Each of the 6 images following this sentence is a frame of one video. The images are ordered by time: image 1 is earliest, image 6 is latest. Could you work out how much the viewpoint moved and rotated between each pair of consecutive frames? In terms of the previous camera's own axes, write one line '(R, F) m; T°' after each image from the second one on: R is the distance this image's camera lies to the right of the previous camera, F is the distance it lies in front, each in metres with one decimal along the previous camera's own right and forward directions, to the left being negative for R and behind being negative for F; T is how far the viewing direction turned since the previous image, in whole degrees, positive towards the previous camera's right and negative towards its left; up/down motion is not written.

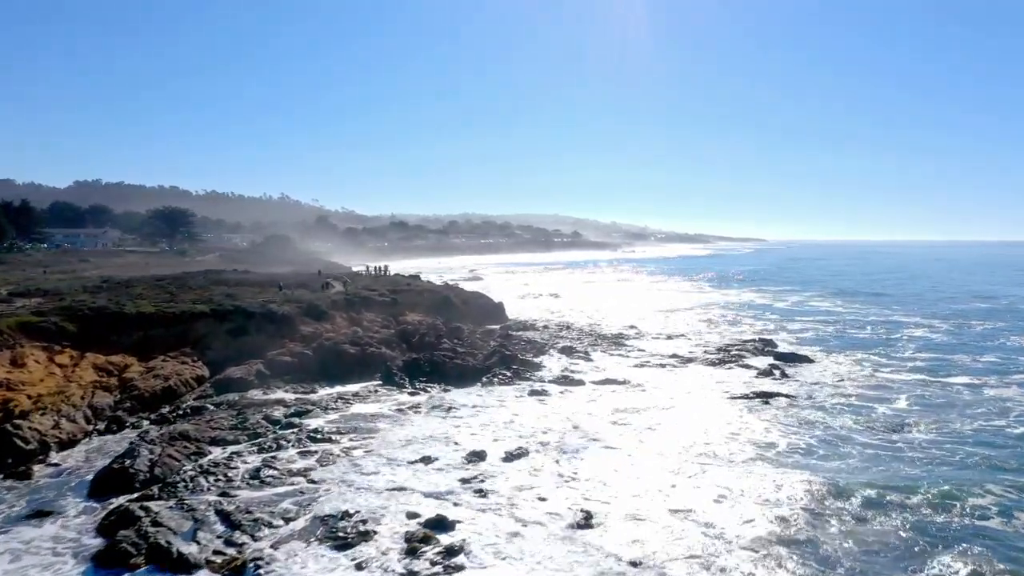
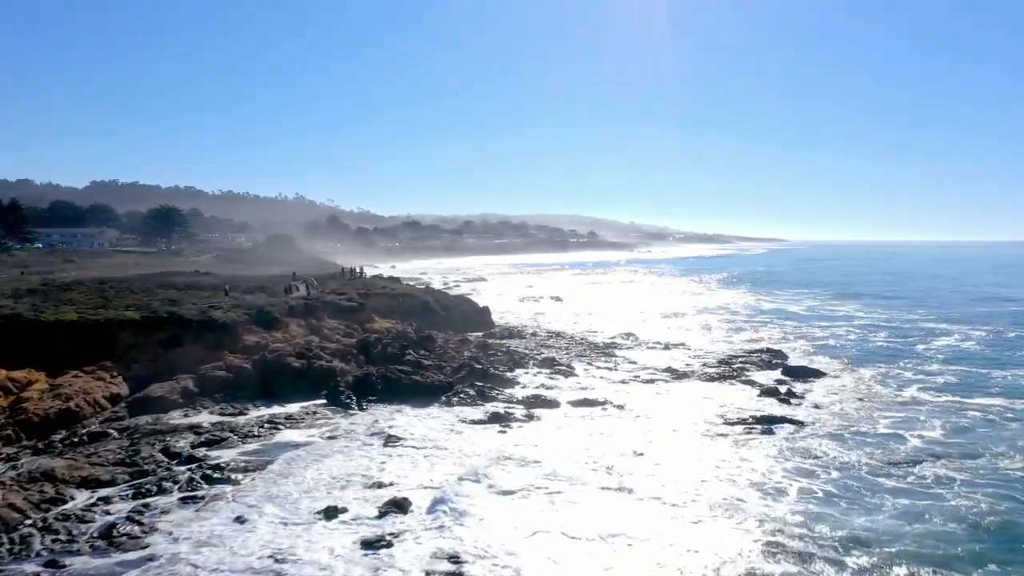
(+1.2, +2.8) m; -1°
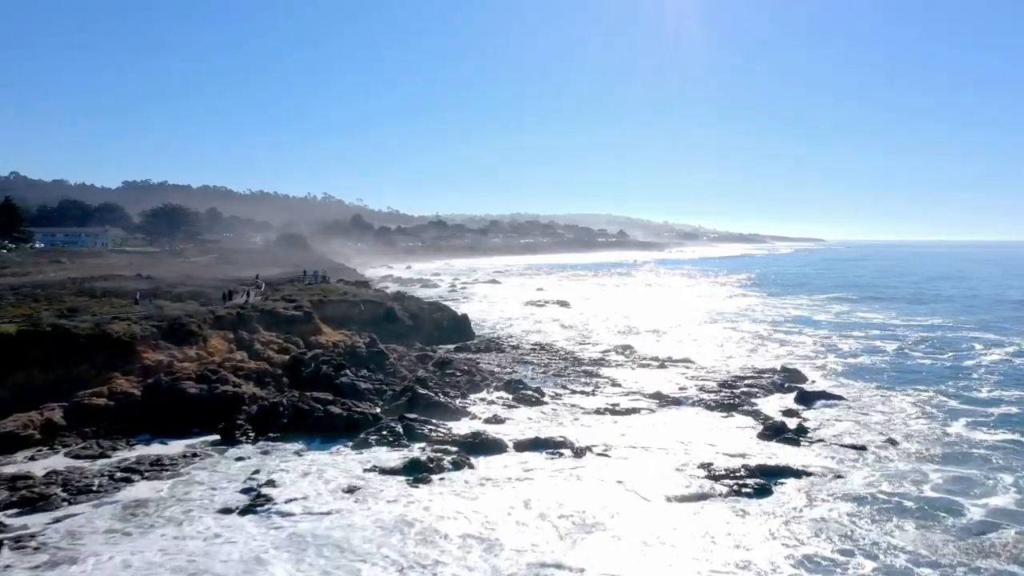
(+1.7, +3.7) m; -2°
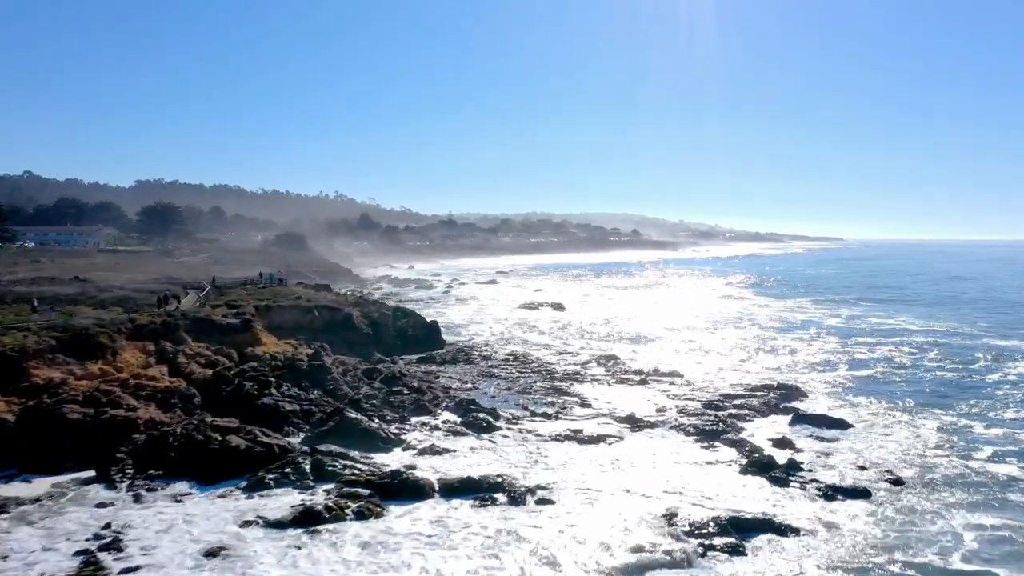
(+1.3, +2.5) m; -1°
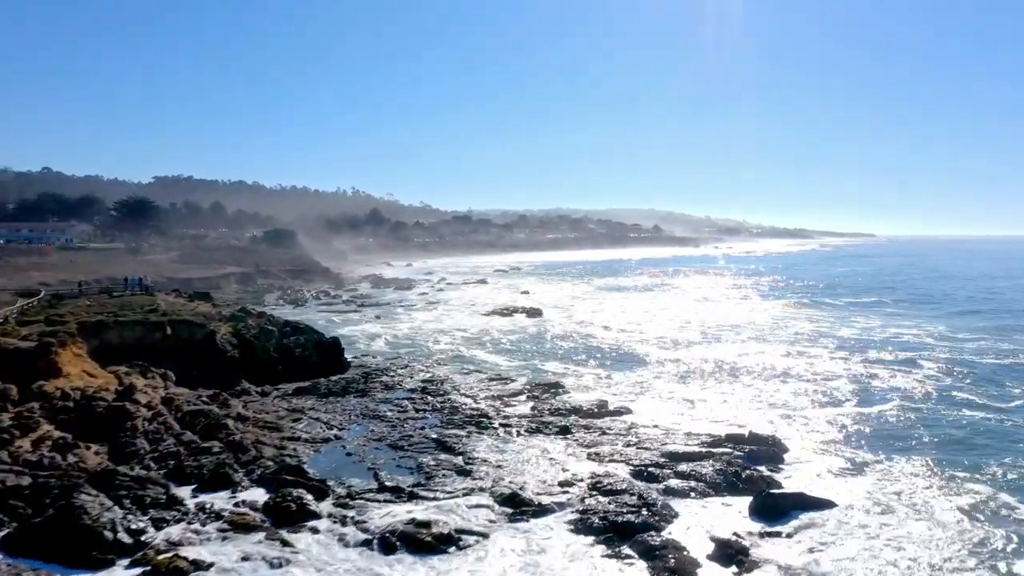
(+2.6, +5.1) m; -2°
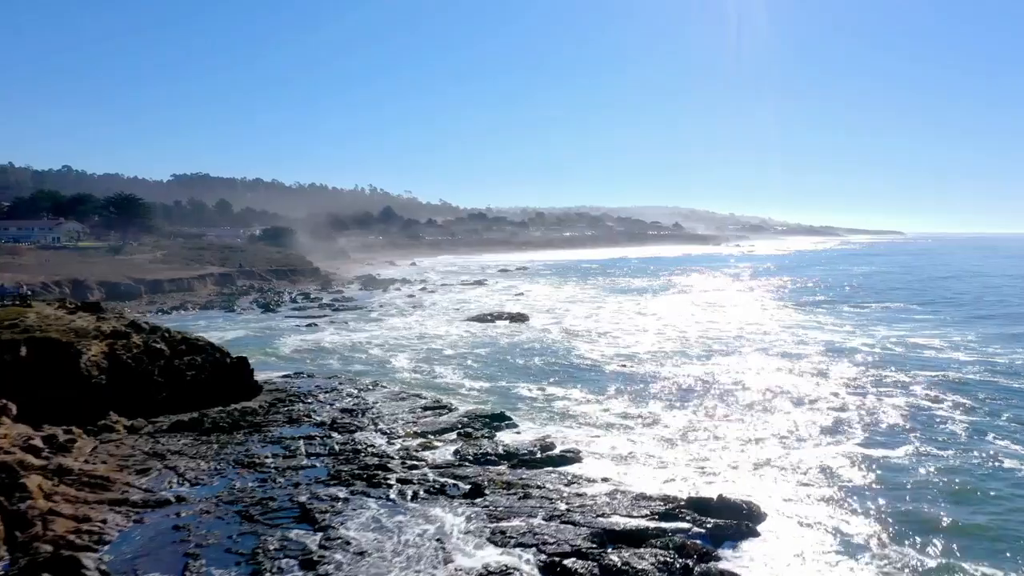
(+1.7, +3.4) m; -2°
